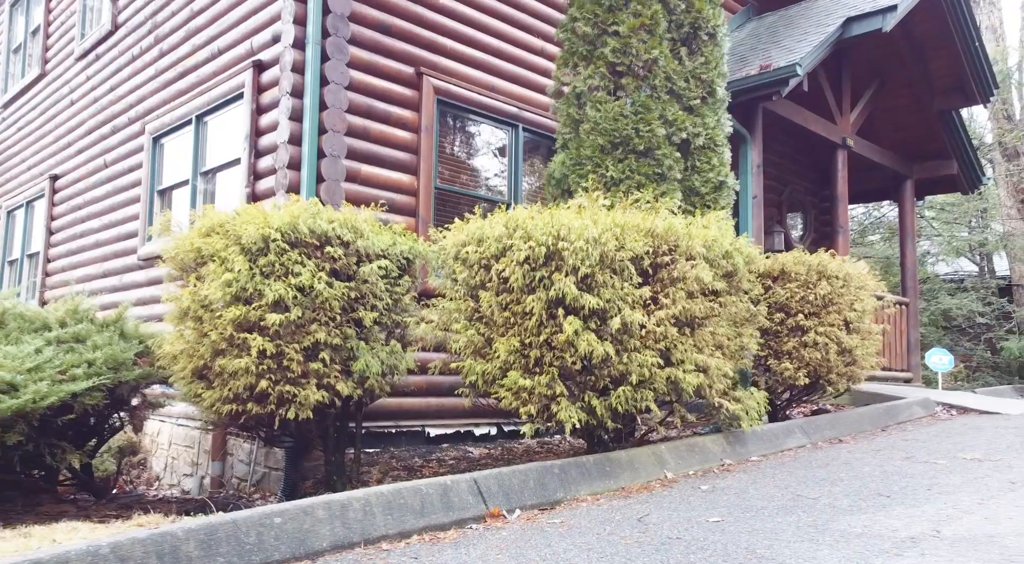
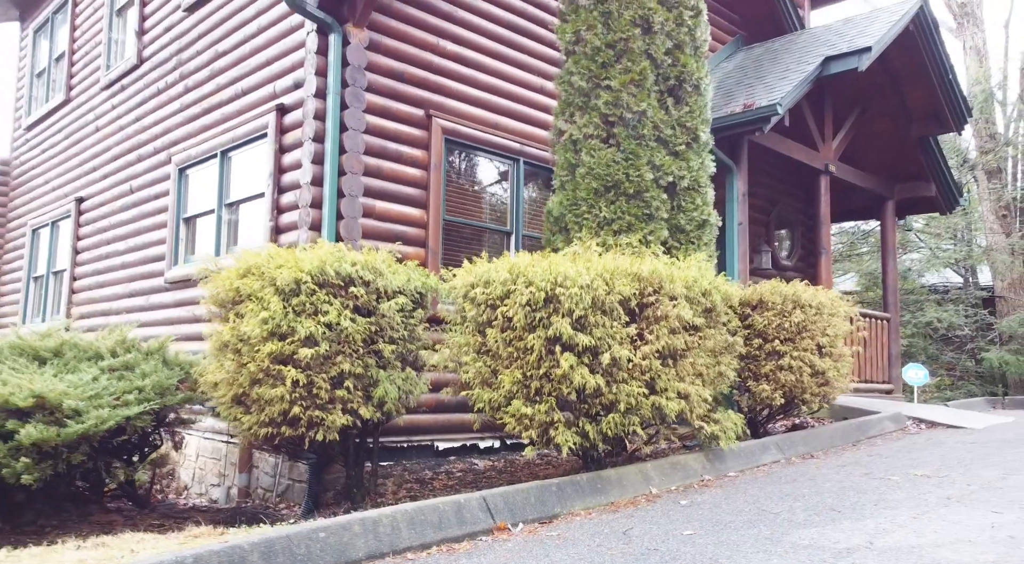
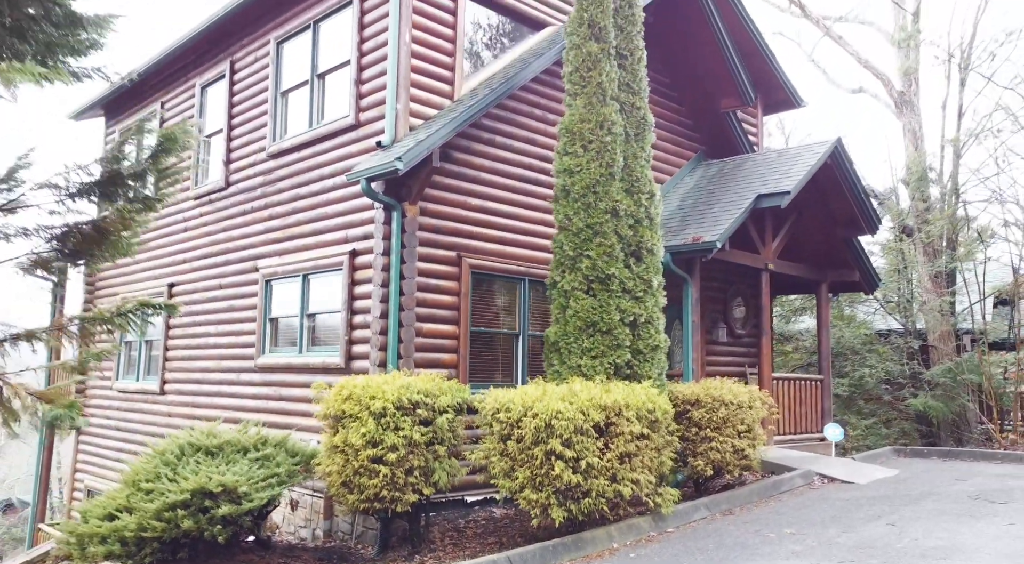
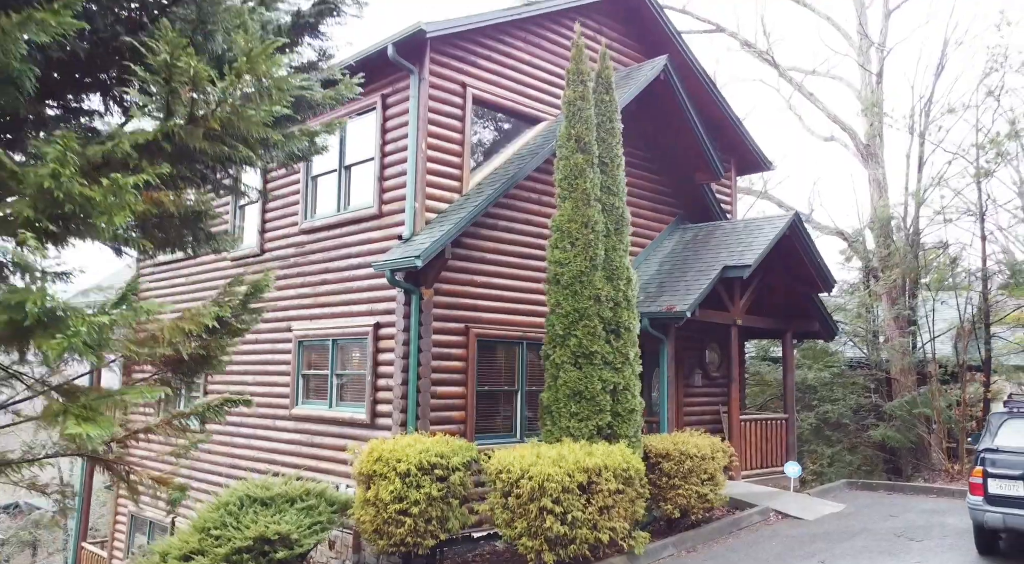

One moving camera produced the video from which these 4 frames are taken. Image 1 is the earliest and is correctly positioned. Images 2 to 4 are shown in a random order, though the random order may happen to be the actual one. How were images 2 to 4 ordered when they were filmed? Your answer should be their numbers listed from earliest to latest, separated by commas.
2, 3, 4
